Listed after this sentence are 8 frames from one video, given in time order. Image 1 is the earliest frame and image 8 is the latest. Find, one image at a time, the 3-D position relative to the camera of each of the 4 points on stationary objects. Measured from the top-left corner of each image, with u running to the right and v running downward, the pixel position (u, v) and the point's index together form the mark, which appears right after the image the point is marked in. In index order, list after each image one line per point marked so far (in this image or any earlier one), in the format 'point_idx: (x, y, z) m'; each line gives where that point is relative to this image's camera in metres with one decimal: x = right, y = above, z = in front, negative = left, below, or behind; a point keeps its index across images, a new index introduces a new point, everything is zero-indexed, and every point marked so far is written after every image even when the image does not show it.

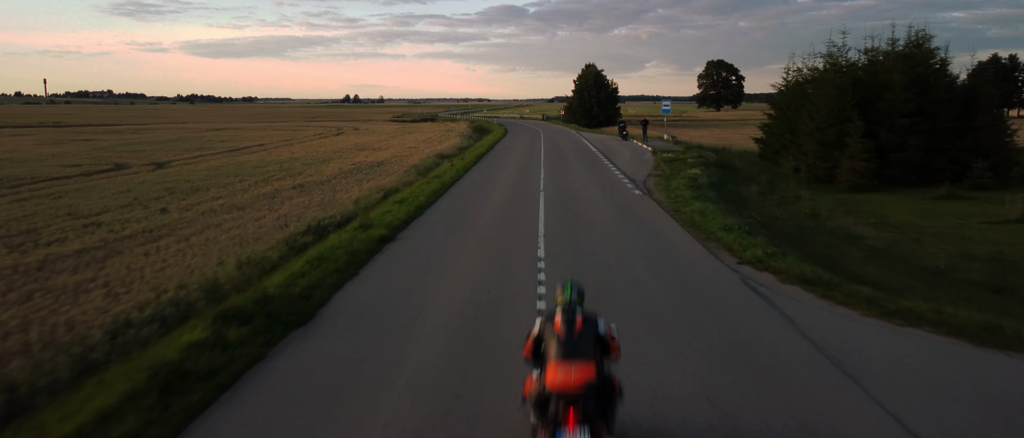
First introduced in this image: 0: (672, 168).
0: (+4.4, +1.4, +19.2) m
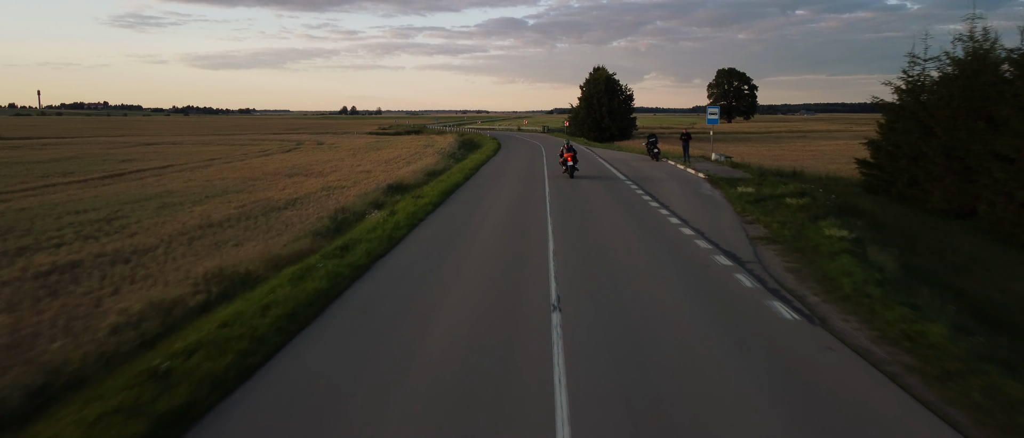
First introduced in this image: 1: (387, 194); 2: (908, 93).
0: (+4.2, 0.0, +10.9) m
1: (-2.7, +0.5, +15.2) m
2: (+9.0, +2.9, +16.0) m
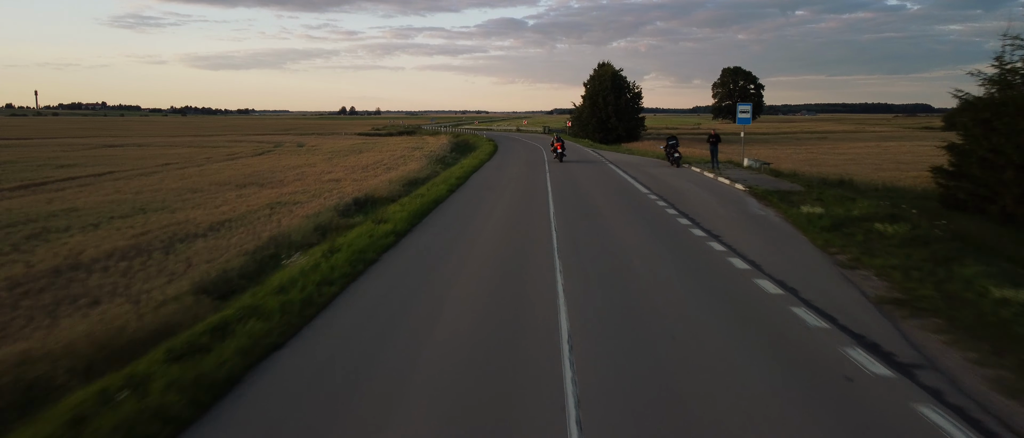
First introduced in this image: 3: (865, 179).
0: (+4.1, -0.5, +7.5) m
1: (-2.8, +0.1, +11.8) m
2: (+8.9, +2.4, +12.6) m
3: (+9.4, +1.1, +18.6) m
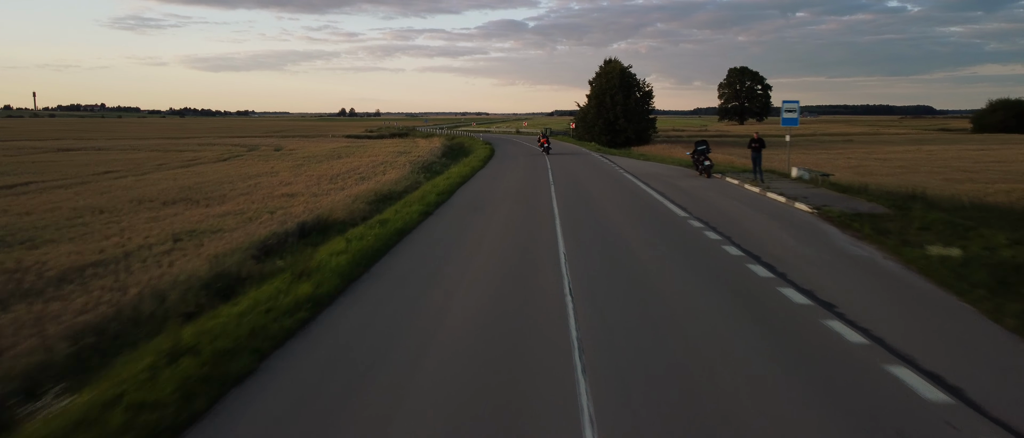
0: (+4.0, -1.0, +4.0) m
1: (-2.9, -0.4, +8.3) m
2: (+8.8, +1.9, +9.1) m
3: (+9.3, +0.6, +15.1) m
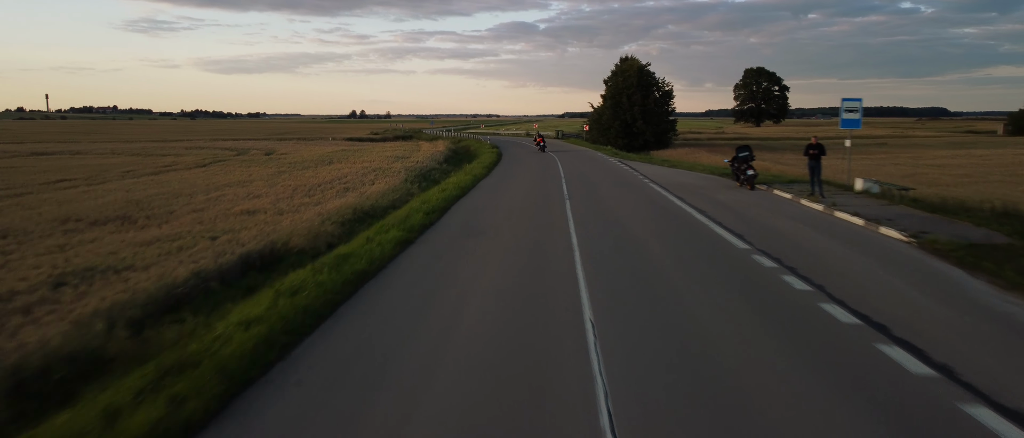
0: (+4.0, -1.3, +1.4) m
1: (-2.9, -0.8, +5.8) m
2: (+8.8, +1.5, +6.4) m
3: (+9.5, +0.1, +12.4) m
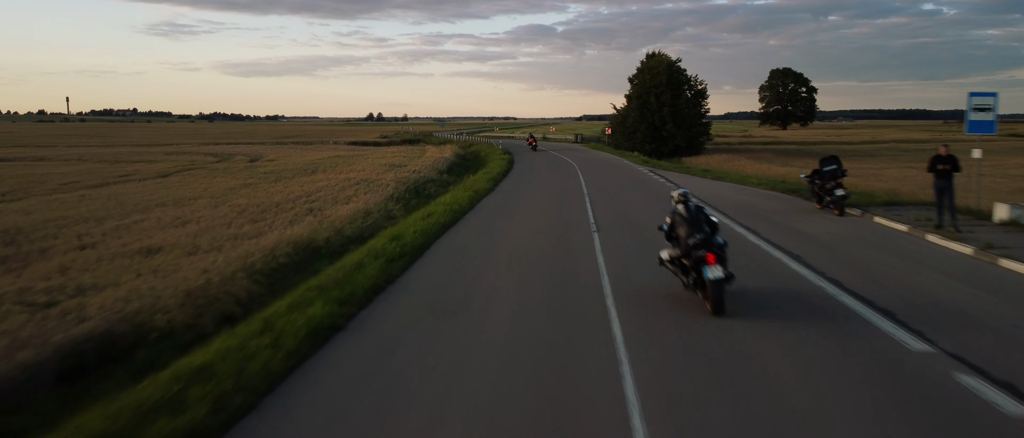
0: (+3.8, -1.8, -2.2) m
1: (-3.0, -1.3, +2.3) m
2: (+8.8, +1.0, +2.7) m
3: (+9.5, -0.4, +8.6) m
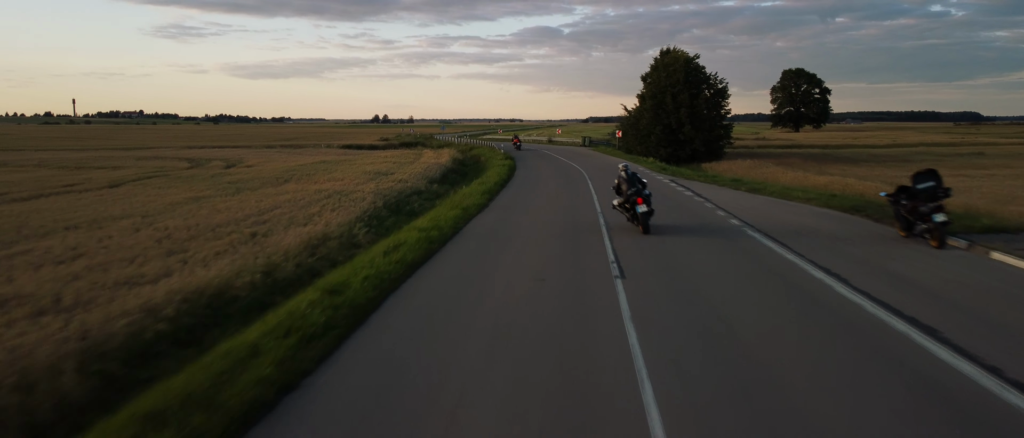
0: (+3.6, -2.2, -4.9) m
1: (-3.1, -1.6, -0.3) m
2: (+8.6, +0.6, 0.0) m
3: (+9.4, -0.8, +5.9) m
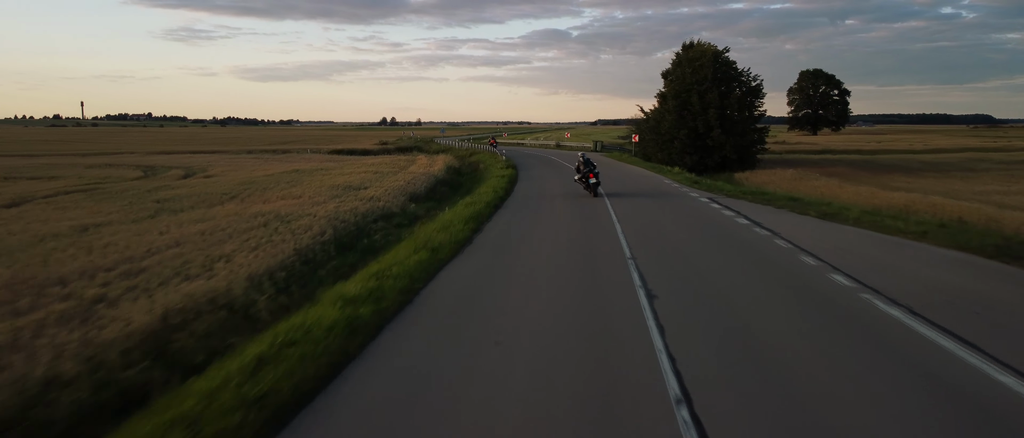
0: (+3.3, -2.7, -8.5) m
1: (-3.4, -2.1, -3.8) m
2: (+8.4, +0.1, -3.7) m
3: (+9.3, -1.3, +2.3) m
